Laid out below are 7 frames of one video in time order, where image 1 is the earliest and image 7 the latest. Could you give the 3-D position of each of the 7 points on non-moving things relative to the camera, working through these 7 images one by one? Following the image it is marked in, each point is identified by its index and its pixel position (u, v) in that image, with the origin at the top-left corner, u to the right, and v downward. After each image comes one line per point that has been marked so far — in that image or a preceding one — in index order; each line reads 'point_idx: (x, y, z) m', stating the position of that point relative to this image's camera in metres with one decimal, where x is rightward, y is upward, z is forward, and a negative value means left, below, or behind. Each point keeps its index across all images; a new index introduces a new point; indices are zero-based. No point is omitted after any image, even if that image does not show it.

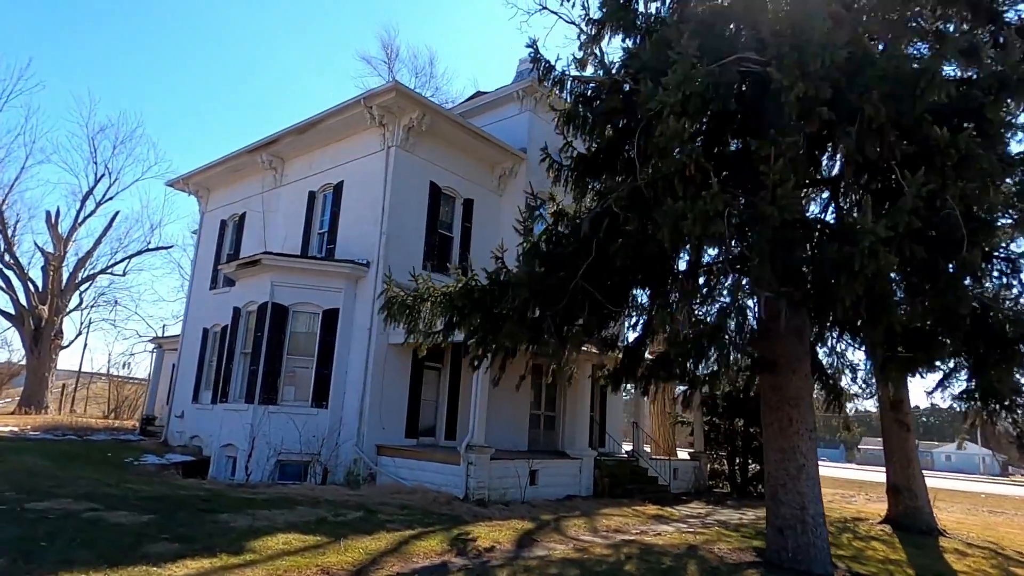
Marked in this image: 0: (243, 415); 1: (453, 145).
0: (-5.3, -2.5, +13.4) m
1: (-1.3, +3.2, +15.3) m
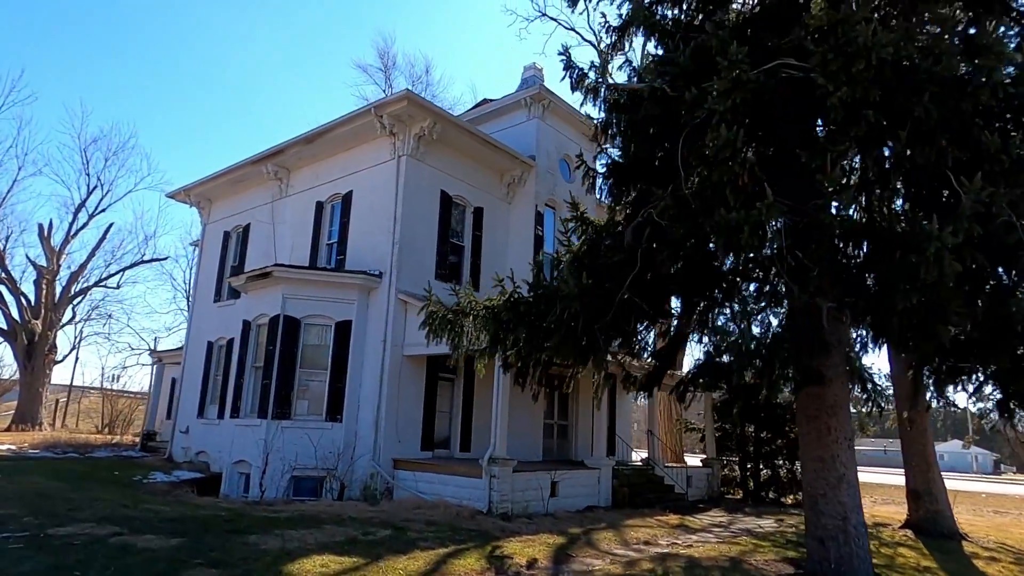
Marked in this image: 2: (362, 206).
0: (-5.0, -2.8, +13.2) m
1: (-1.1, +3.0, +15.2) m
2: (-3.2, +1.8, +14.5) m
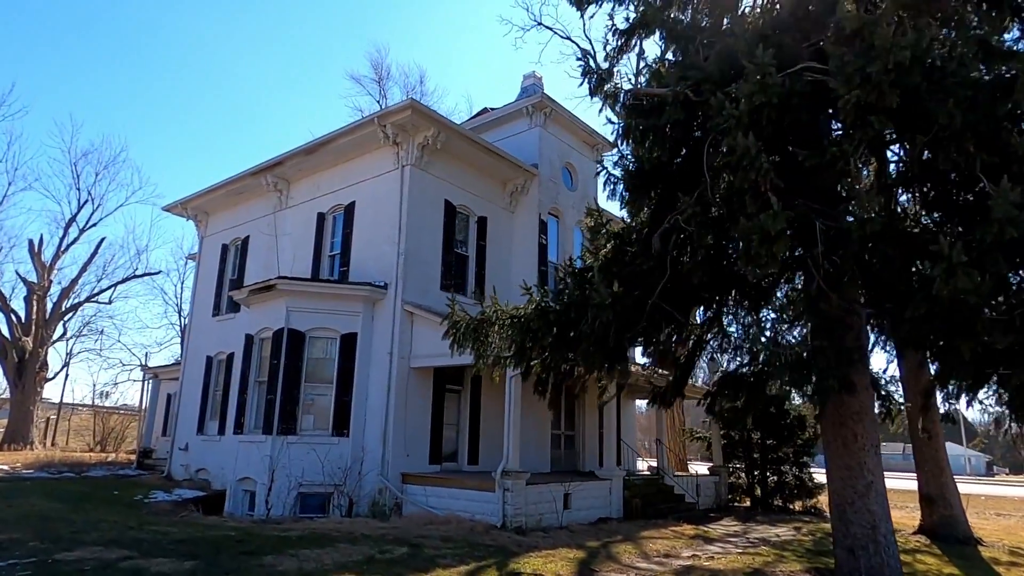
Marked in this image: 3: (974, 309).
0: (-4.8, -3.0, +12.9) m
1: (-1.0, +2.8, +15.0) m
2: (-3.1, +1.5, +14.3) m
3: (+4.0, -0.2, +5.8) m
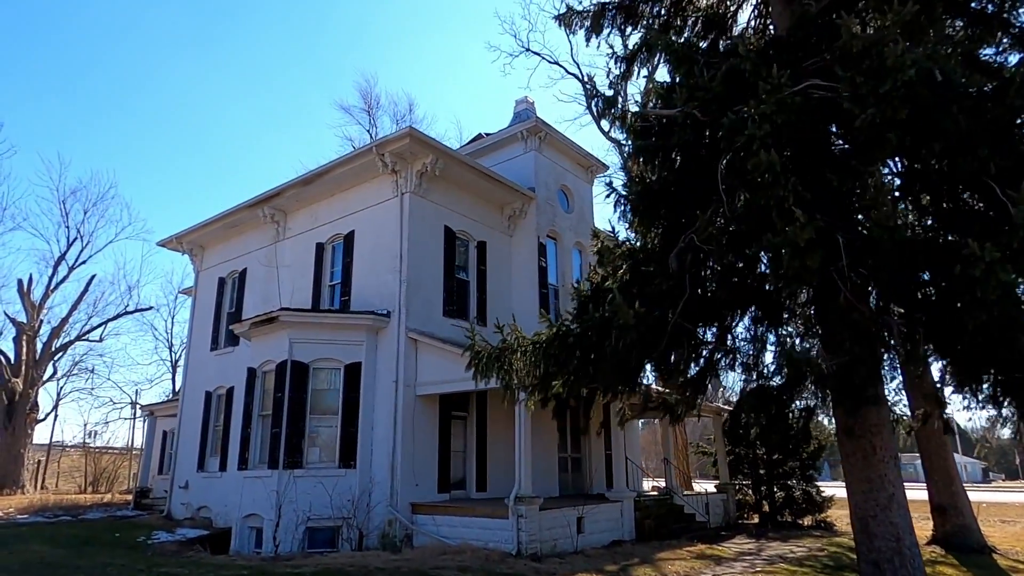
0: (-4.6, -3.6, +12.7) m
1: (-1.1, +2.2, +15.1) m
2: (-3.1, +0.9, +14.3) m
3: (+4.2, -0.3, +5.8) m
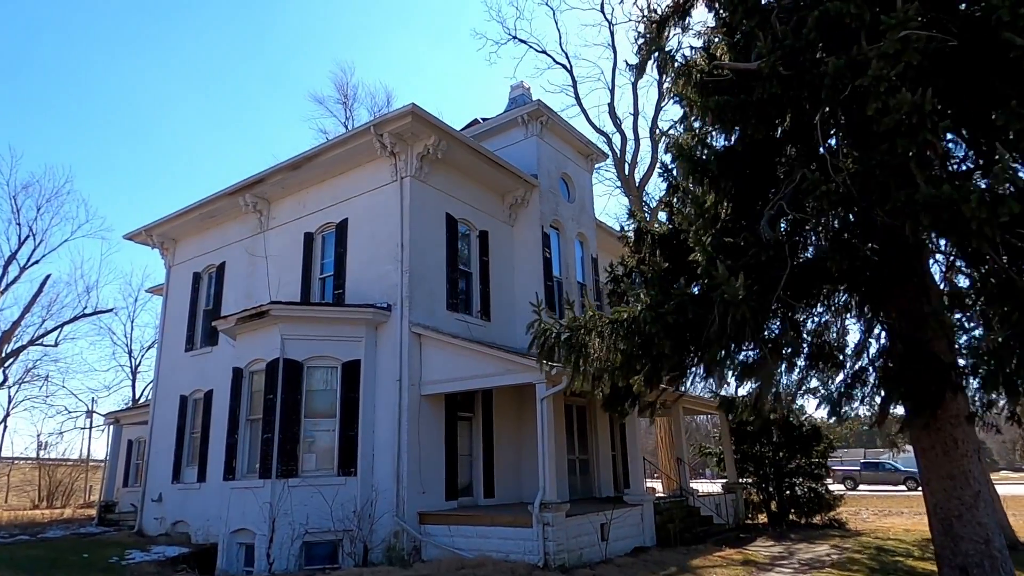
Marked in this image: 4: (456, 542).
0: (-4.3, -3.5, +11.5) m
1: (-1.0, +2.4, +14.1) m
2: (-3.0, +1.1, +13.2) m
3: (+4.8, 0.0, +5.2) m
4: (-0.9, -4.1, +10.8) m
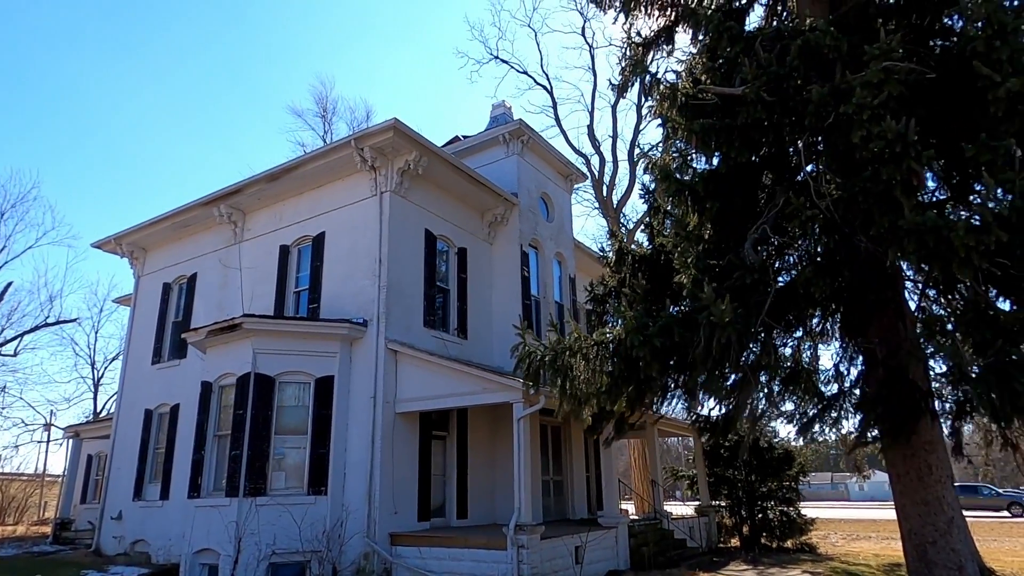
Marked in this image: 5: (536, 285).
0: (-4.8, -3.7, +11.2) m
1: (-1.4, +2.0, +14.1) m
2: (-3.4, +0.8, +13.1) m
3: (+4.7, -0.2, +5.3) m
4: (-1.3, -4.3, +10.6) m
5: (+0.5, +0.1, +15.7) m
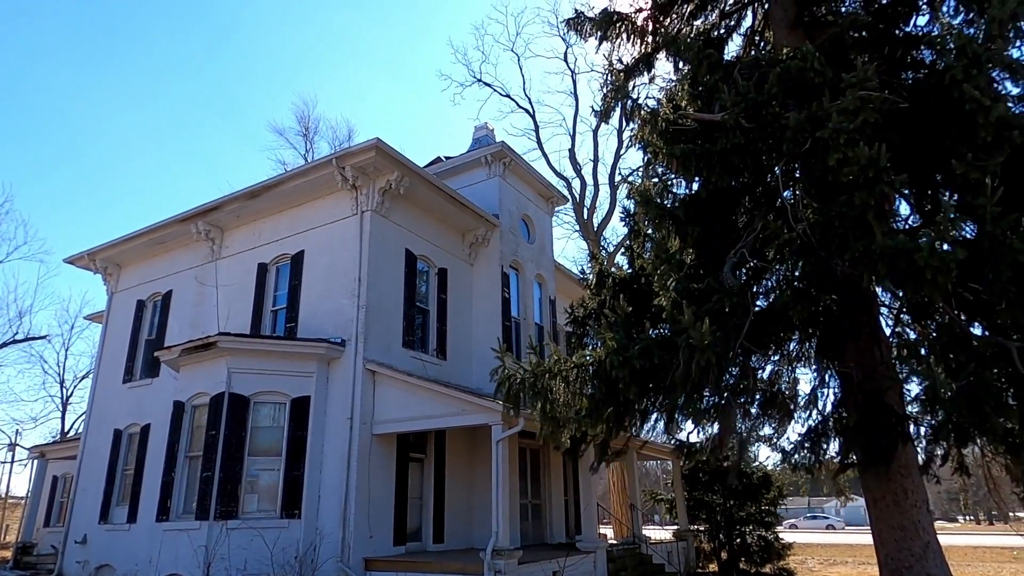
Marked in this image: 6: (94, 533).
0: (-5.1, -4.0, +10.9) m
1: (-1.8, +1.6, +14.1) m
2: (-3.7, +0.4, +13.0) m
3: (+4.5, -0.5, +5.4) m
4: (-1.7, -4.6, +10.4) m
5: (+0.1, -0.4, +15.7) m
6: (-8.5, -5.0, +13.8) m
